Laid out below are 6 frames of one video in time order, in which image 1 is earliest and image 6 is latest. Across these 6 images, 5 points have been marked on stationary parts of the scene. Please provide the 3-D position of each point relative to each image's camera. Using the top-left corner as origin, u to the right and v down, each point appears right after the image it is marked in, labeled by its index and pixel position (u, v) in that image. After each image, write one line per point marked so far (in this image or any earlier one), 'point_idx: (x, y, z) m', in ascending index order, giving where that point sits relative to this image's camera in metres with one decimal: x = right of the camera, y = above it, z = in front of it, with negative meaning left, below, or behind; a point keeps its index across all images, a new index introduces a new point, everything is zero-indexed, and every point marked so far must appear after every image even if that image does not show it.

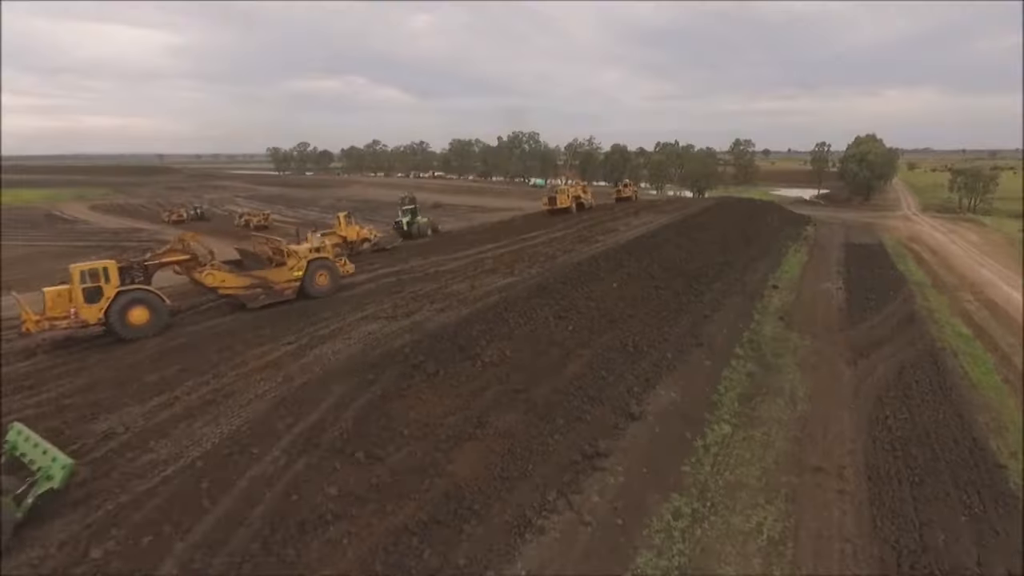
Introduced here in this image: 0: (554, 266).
0: (+1.0, +0.5, +14.3) m
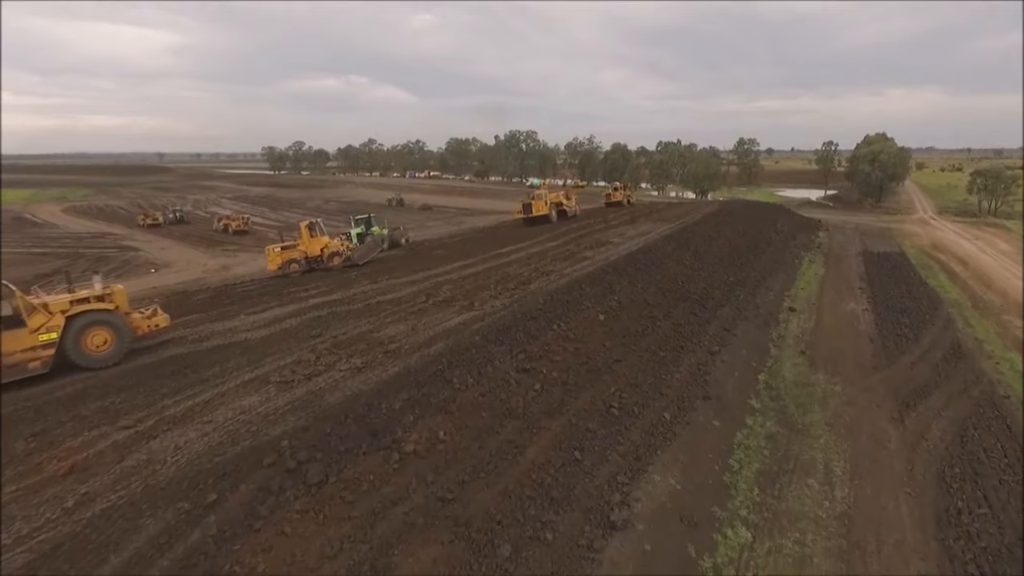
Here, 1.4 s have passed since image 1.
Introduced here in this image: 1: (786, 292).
0: (+0.3, -0.1, +11.6) m
1: (+8.4, -0.1, +18.8) m
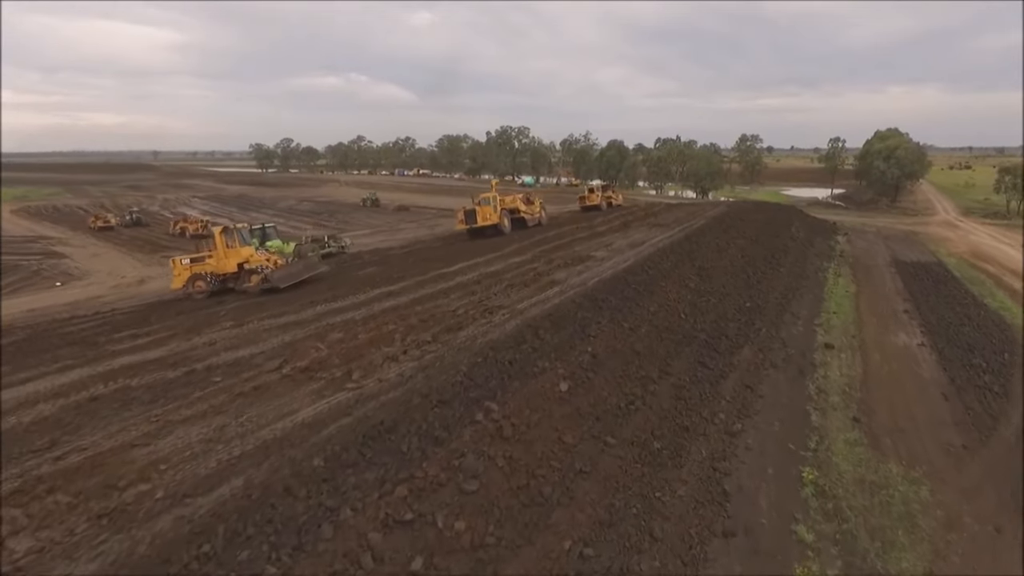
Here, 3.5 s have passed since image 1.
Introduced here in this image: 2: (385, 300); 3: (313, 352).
0: (-0.8, -0.7, +7.6) m
1: (+7.4, -0.8, +14.8) m
2: (-2.1, -0.2, +10.1) m
3: (-2.4, -0.8, +7.3) m
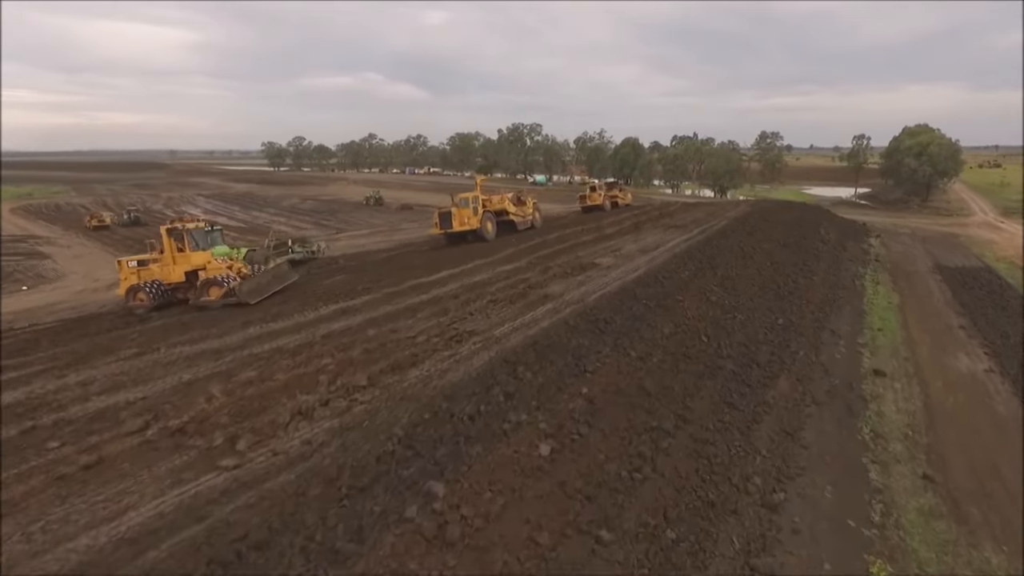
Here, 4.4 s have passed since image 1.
0: (-1.1, -1.0, +5.6) m
1: (+7.2, -1.1, +12.6) m
2: (-2.4, -0.4, +8.2) m
3: (-2.8, -1.0, +5.4) m
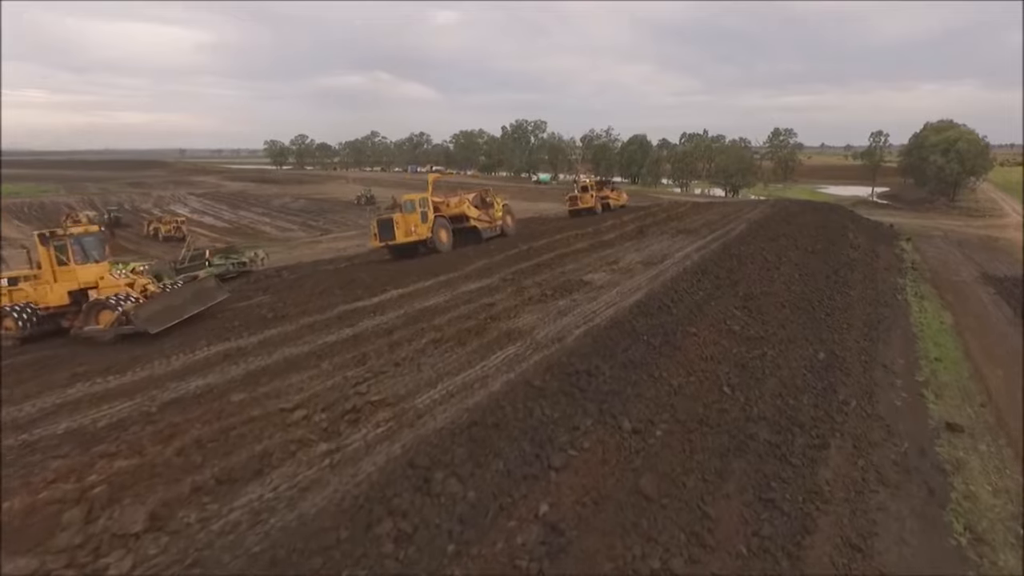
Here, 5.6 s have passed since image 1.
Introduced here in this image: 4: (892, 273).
0: (-1.7, -1.4, +3.1) m
1: (+6.7, -1.4, +10.0) m
2: (-3.0, -0.8, +5.7) m
3: (-3.3, -1.4, +3.0) m
4: (+11.5, +0.5, +18.4) m
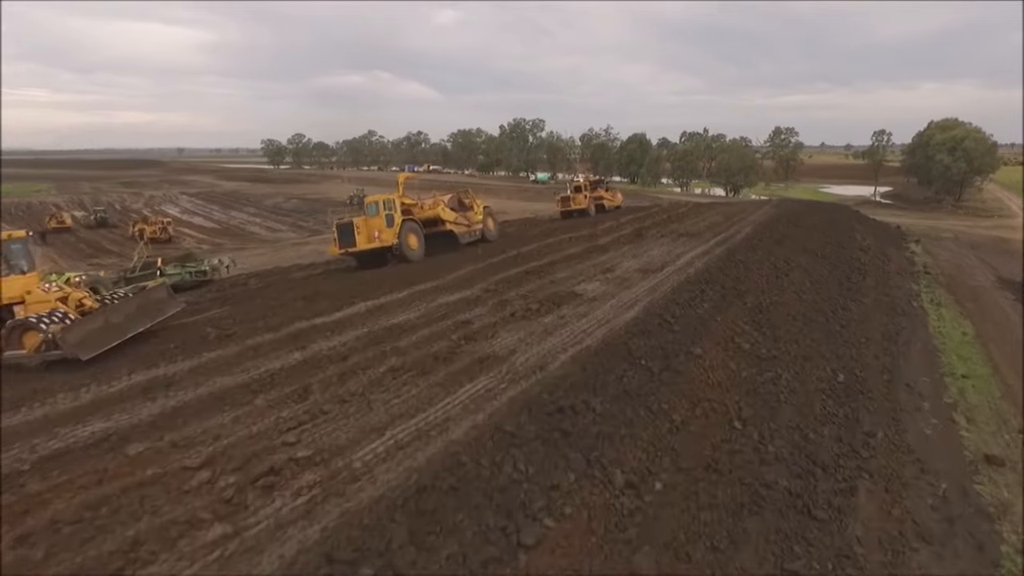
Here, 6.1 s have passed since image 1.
0: (-2.0, -1.5, +2.1) m
1: (+6.4, -1.6, +9.0) m
2: (-3.2, -1.0, +4.8) m
3: (-3.6, -1.6, +2.0) m
4: (+11.2, +0.3, +17.4) m
